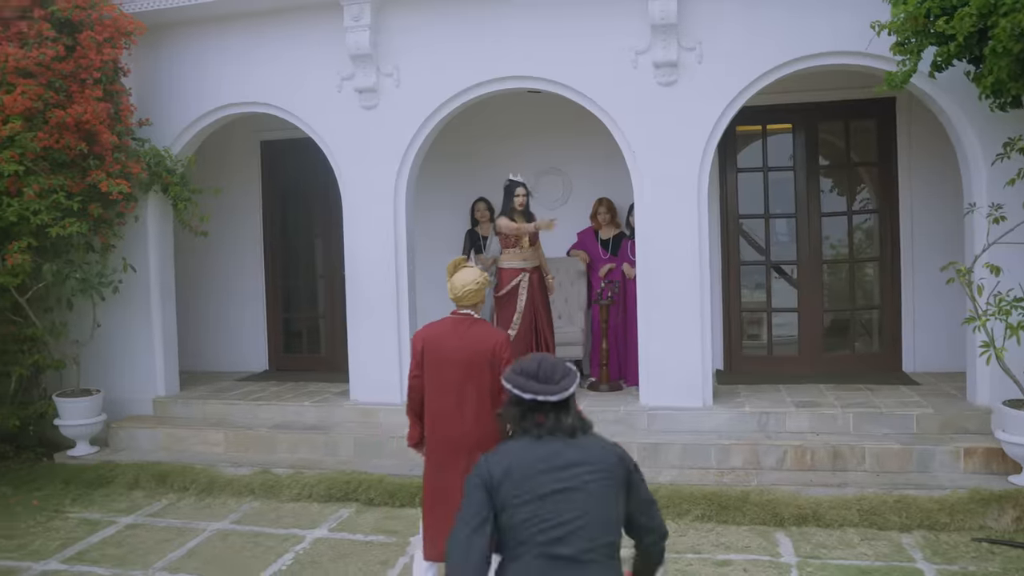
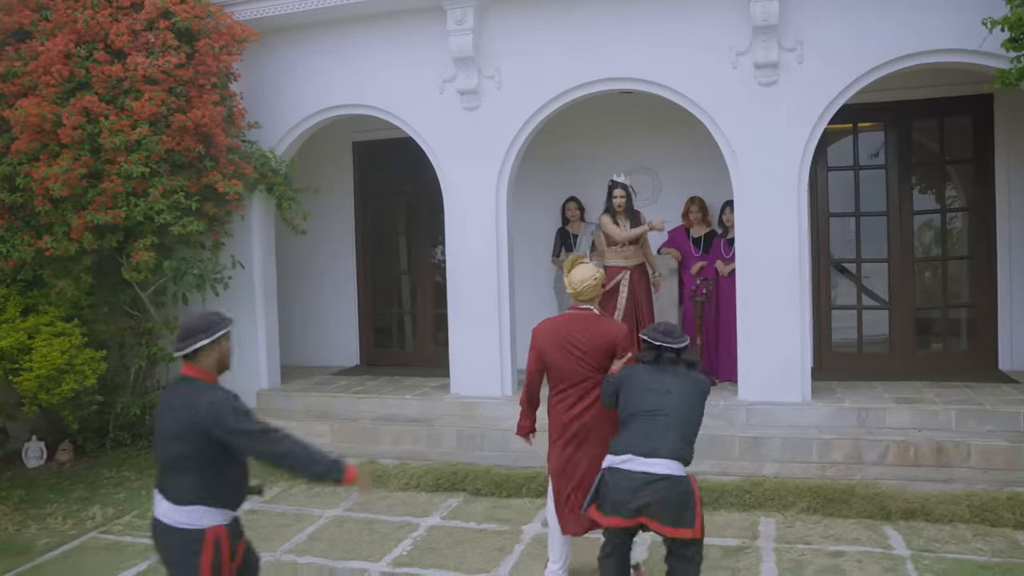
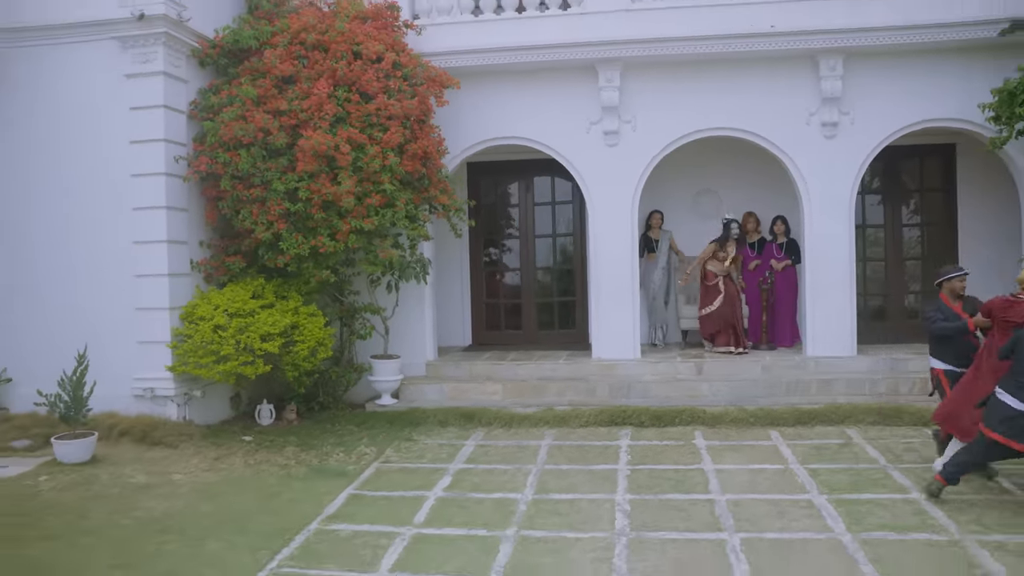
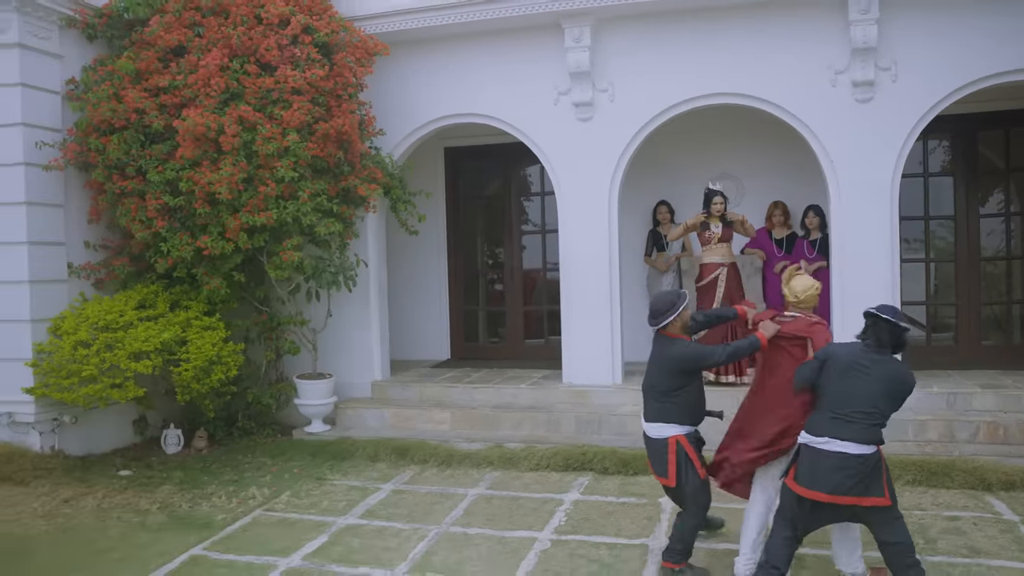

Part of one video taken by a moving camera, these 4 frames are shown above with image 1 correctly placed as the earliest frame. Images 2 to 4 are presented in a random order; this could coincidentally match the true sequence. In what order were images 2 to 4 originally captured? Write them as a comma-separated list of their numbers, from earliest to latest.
2, 4, 3
